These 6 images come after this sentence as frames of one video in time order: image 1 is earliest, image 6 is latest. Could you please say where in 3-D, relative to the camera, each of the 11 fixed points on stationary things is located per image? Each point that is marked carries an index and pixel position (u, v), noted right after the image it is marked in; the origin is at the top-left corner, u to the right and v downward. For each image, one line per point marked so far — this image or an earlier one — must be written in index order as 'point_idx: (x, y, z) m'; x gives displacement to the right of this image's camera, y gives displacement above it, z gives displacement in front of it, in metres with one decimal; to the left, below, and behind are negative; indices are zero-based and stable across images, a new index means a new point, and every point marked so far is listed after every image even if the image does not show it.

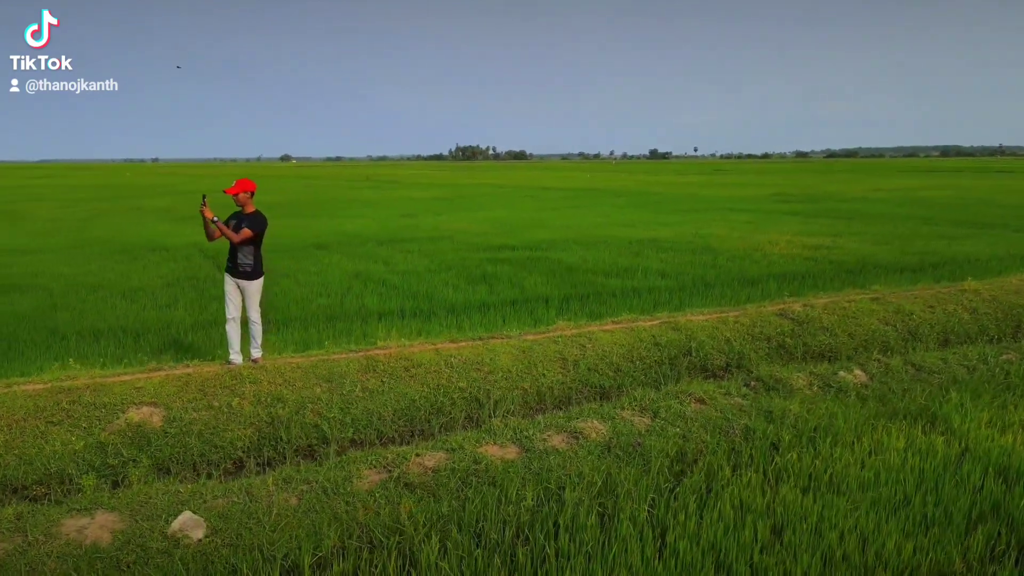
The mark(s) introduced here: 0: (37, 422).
0: (-3.1, -0.9, +4.9) m
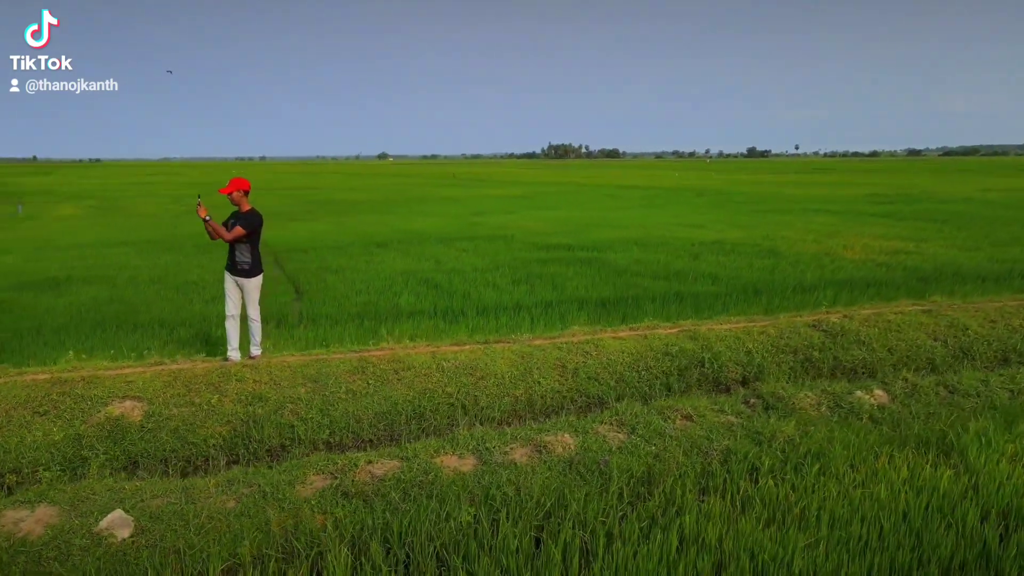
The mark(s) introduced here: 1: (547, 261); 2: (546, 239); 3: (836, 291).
0: (-3.3, -0.8, +5.1) m
1: (+0.7, +0.5, +14.8) m
2: (+0.9, +1.3, +19.5) m
3: (+4.9, 0.0, +11.3) m
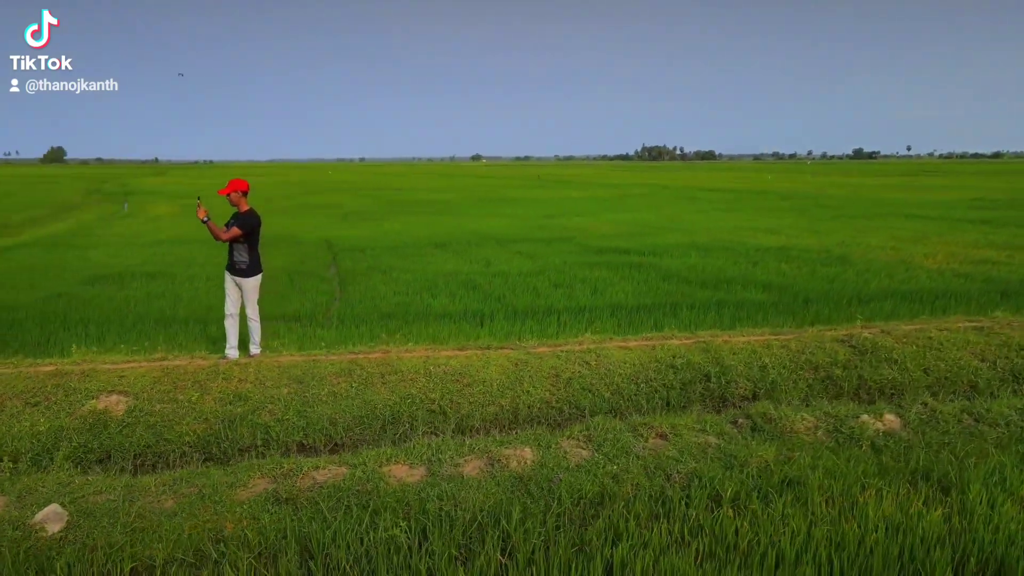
0: (-3.5, -0.8, +5.3) m
1: (+1.6, +0.5, +14.4) m
2: (+2.4, +1.2, +19.2) m
3: (+5.4, -0.2, +10.5) m
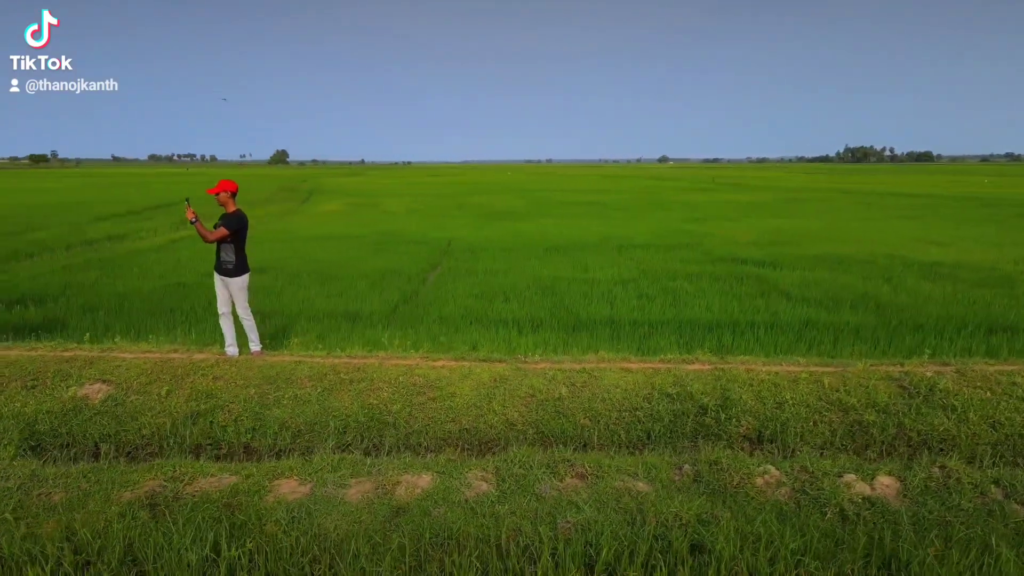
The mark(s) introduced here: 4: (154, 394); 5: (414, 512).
0: (-3.8, -0.7, +5.8) m
1: (+3.4, +0.2, +13.4) m
2: (+5.3, +0.9, +17.8) m
3: (+6.1, -0.6, +8.7) m
4: (-2.7, -0.8, +5.7) m
5: (-0.5, -1.2, +3.9) m
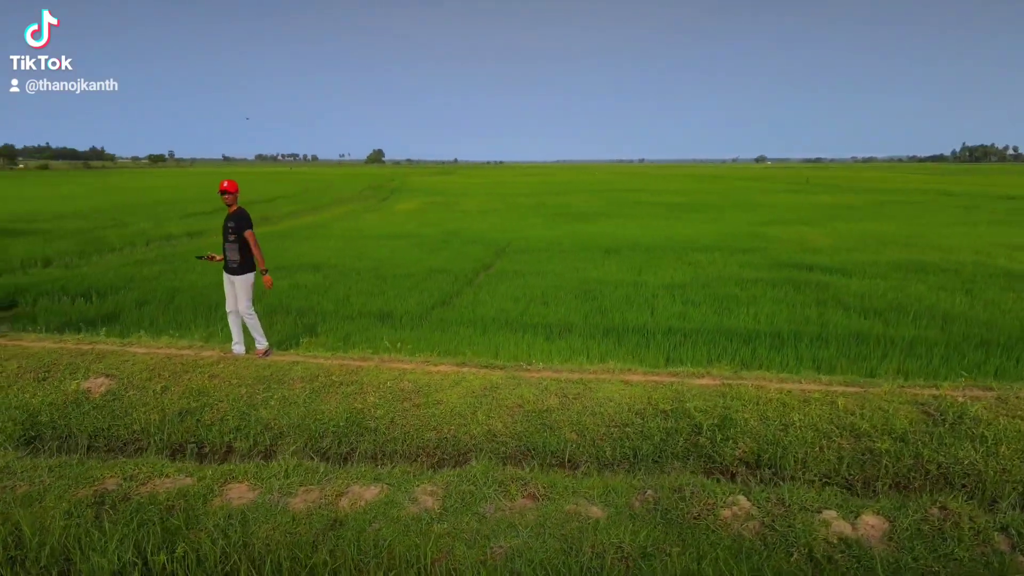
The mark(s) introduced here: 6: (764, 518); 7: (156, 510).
0: (-3.9, -0.7, +6.0) m
1: (+4.2, +0.1, +12.8) m
2: (+6.7, +0.8, +16.9) m
3: (+6.4, -0.7, +7.8) m
4: (-2.8, -0.8, +5.8) m
5: (-0.8, -1.2, +3.8) m
6: (+1.3, -1.2, +3.8) m
7: (-1.9, -1.2, +3.9) m
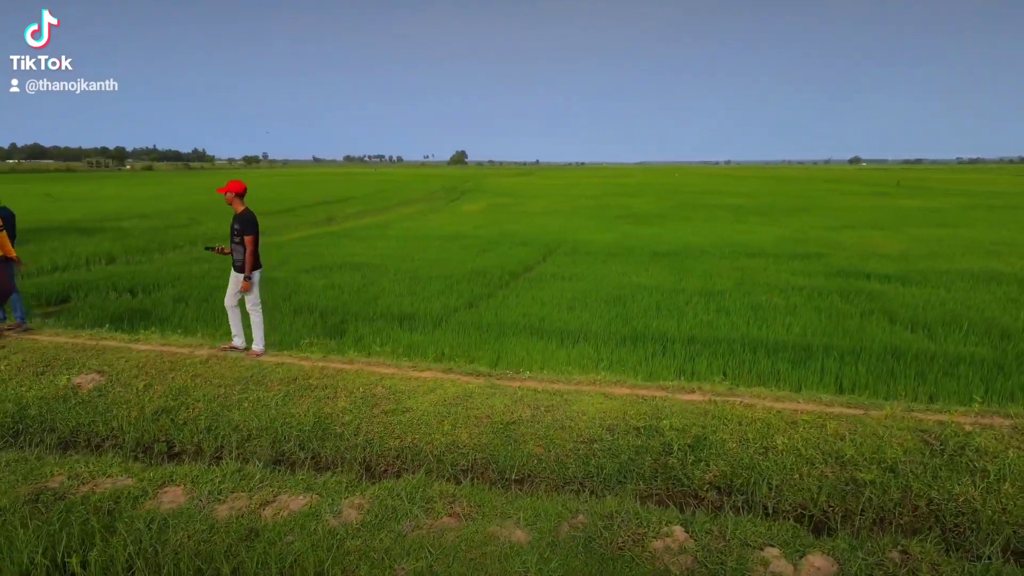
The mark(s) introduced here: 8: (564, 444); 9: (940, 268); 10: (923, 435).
0: (-4.0, -0.7, +6.3) m
1: (+4.8, 0.0, +12.1) m
2: (+7.6, +0.6, +15.9) m
3: (+6.3, -0.9, +6.9) m
4: (-3.0, -0.8, +5.9) m
5: (-1.2, -1.2, +3.7) m
6: (+0.9, -1.2, +3.5) m
7: (-2.2, -1.2, +4.0) m
8: (+0.4, -1.0, +4.9) m
9: (+8.5, +0.4, +14.7) m
10: (+2.7, -0.9, +4.7) m
